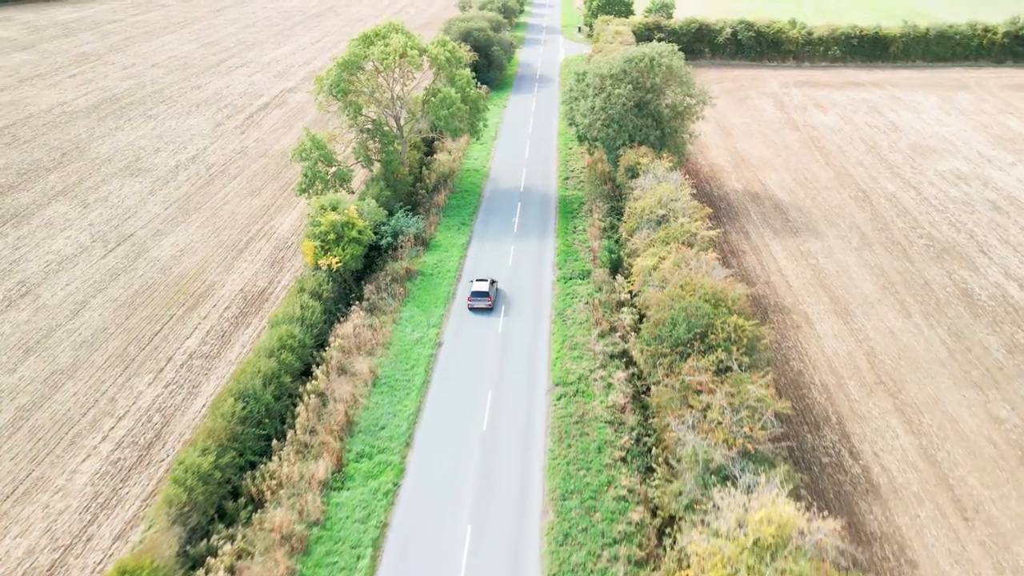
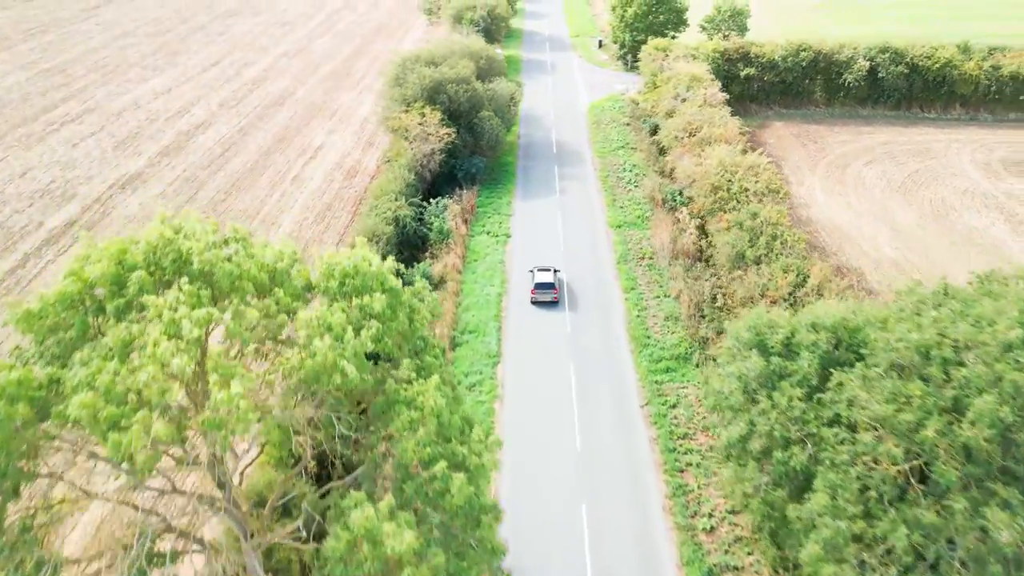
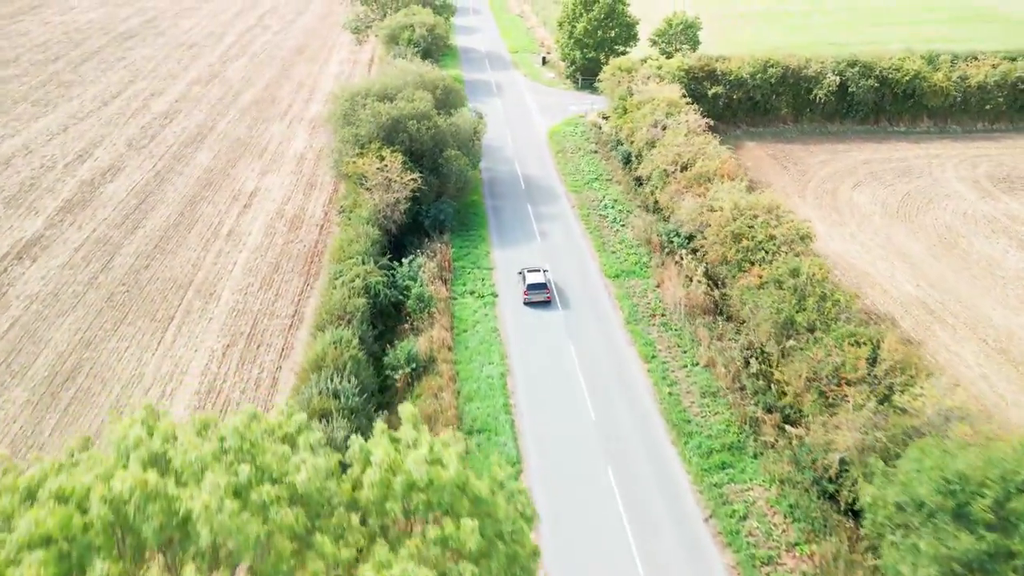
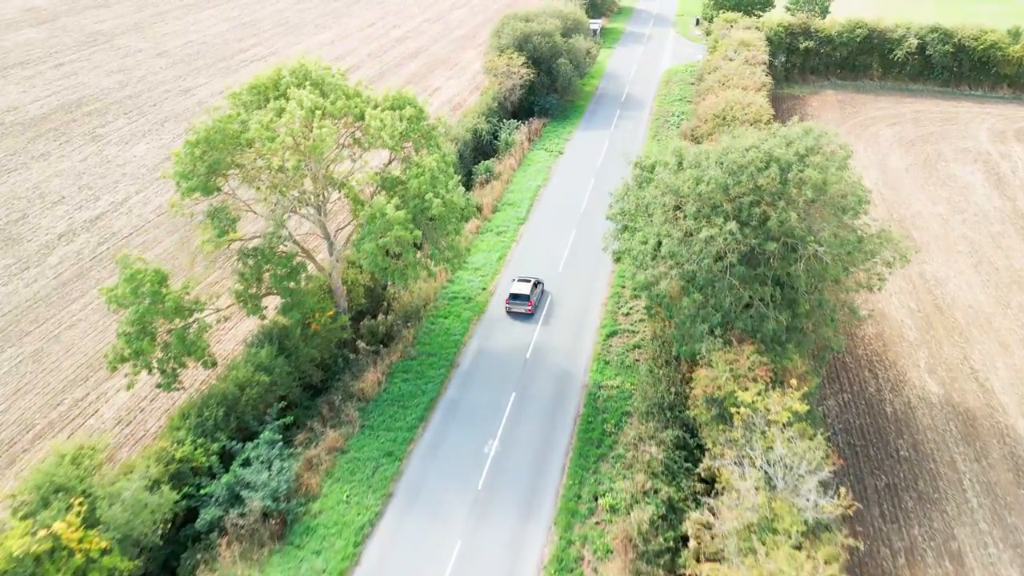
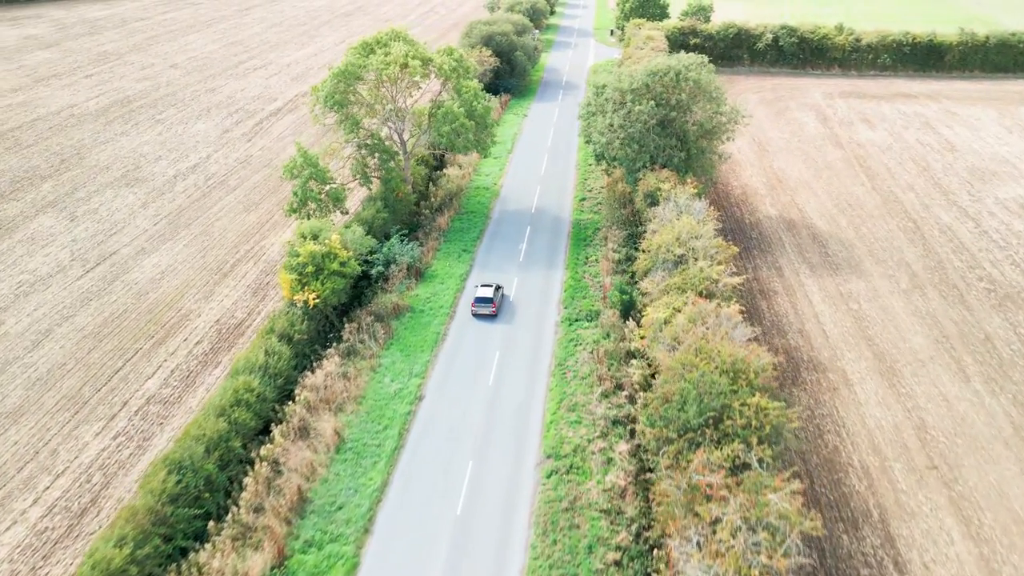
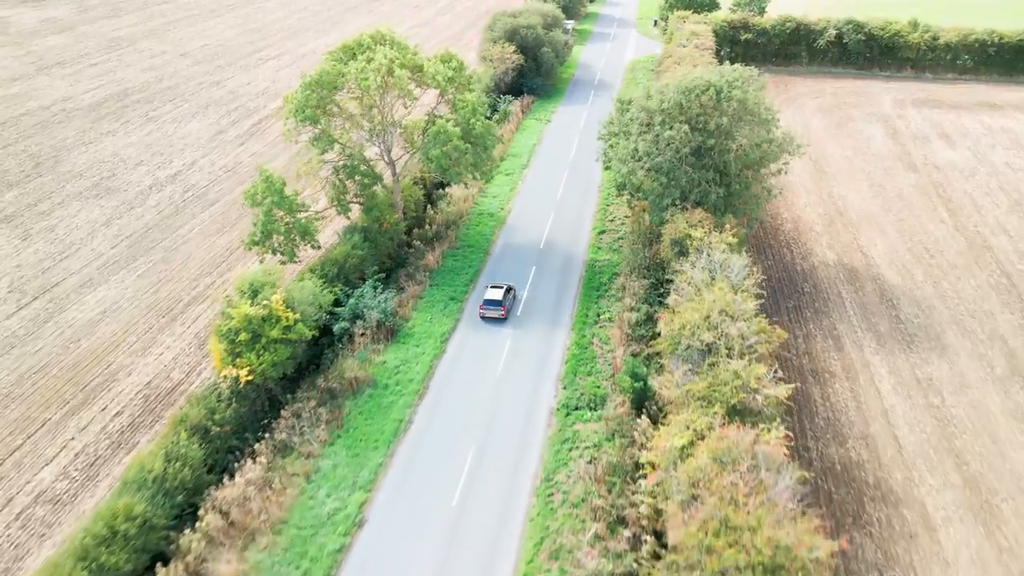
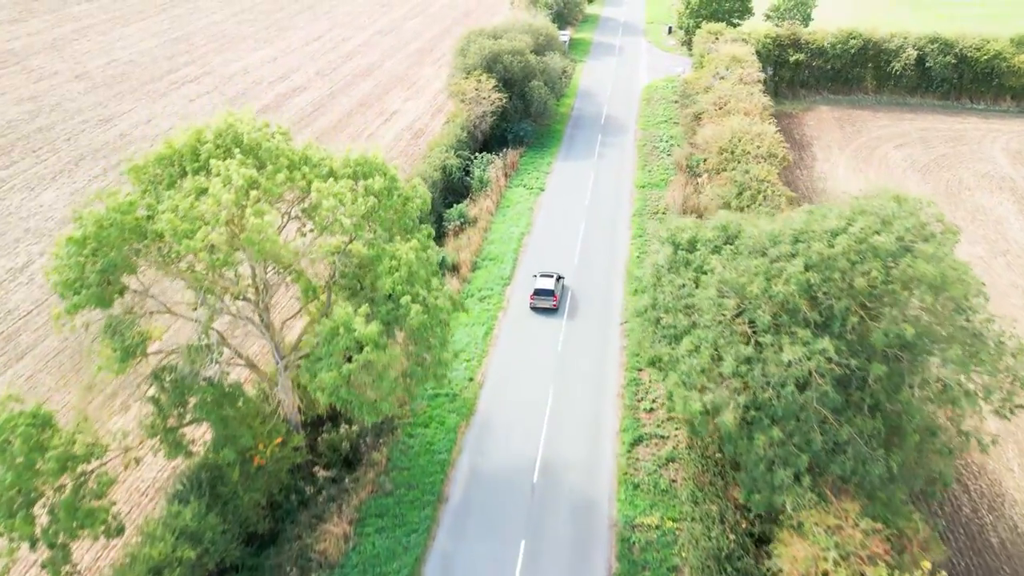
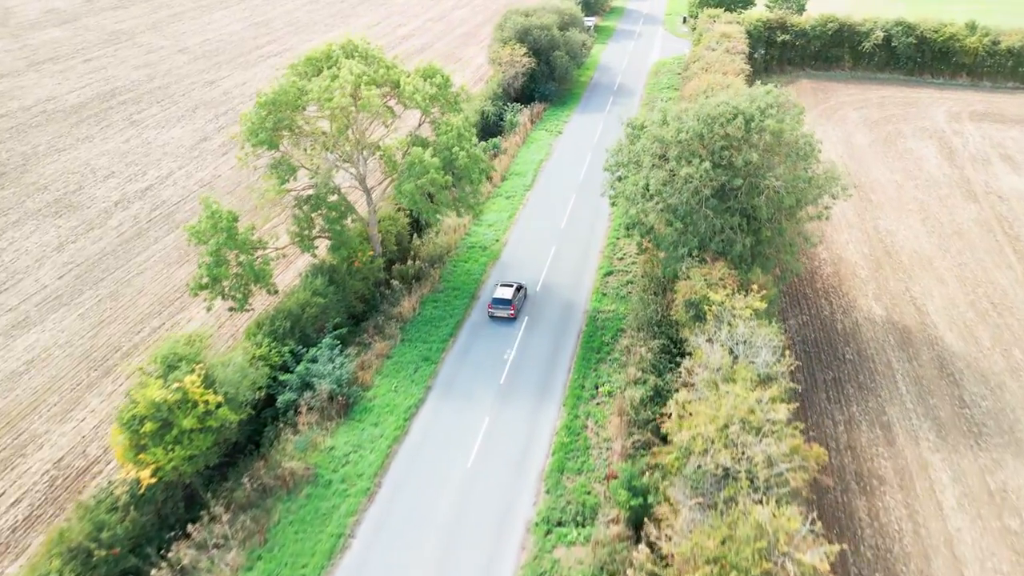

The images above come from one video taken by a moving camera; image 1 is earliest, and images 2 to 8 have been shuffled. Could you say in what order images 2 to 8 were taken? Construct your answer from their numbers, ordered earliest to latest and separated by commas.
5, 6, 8, 4, 7, 2, 3
